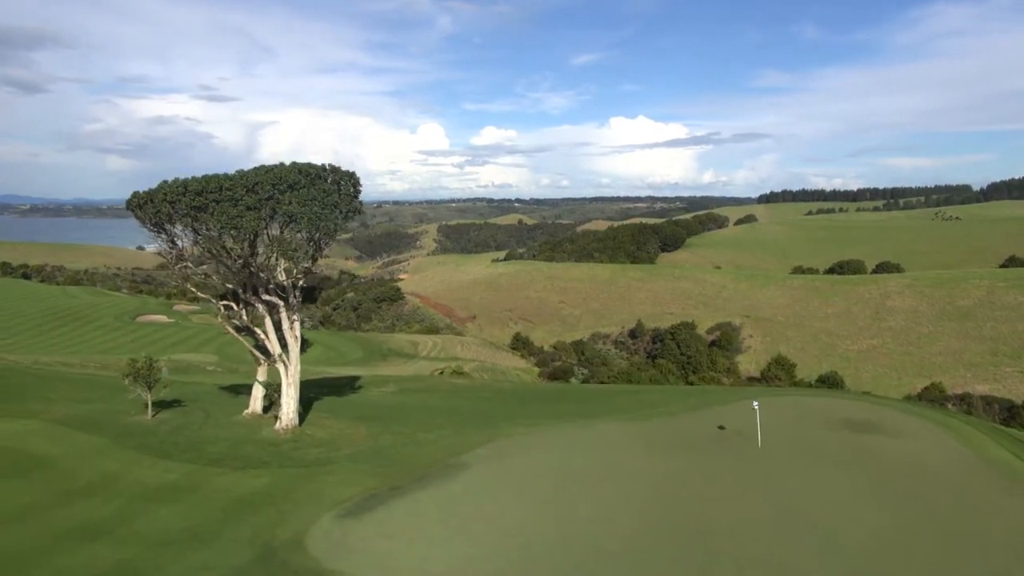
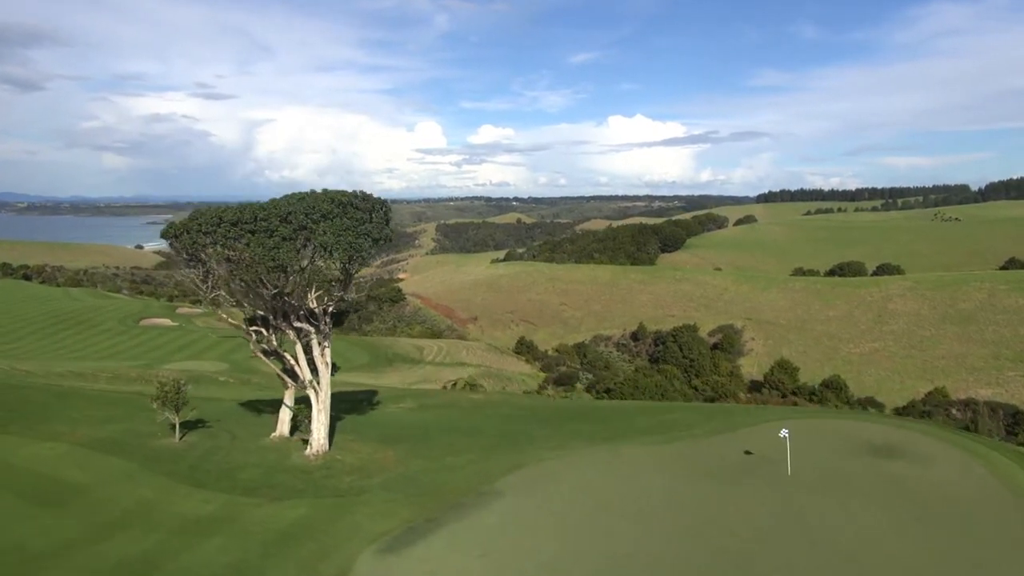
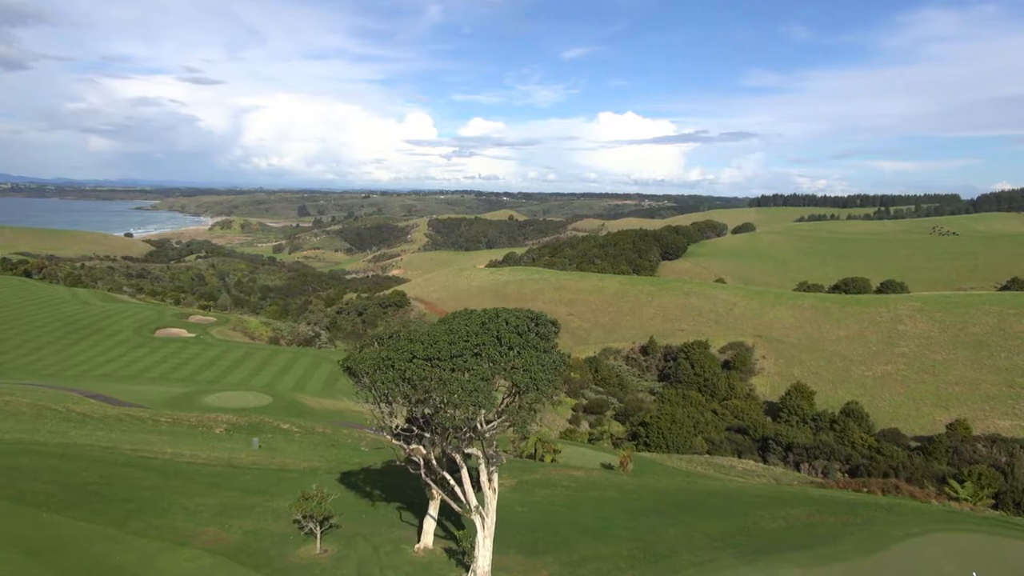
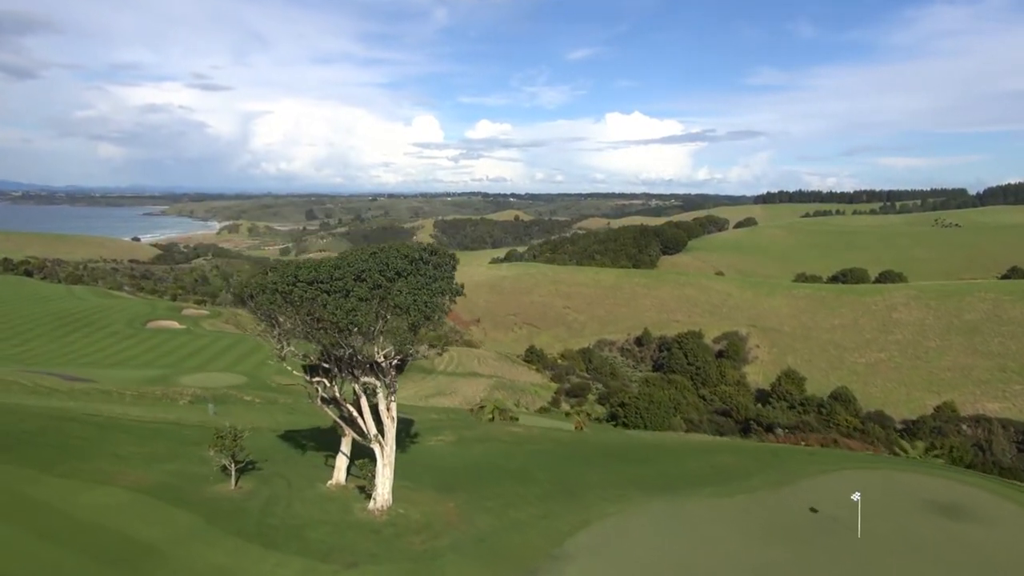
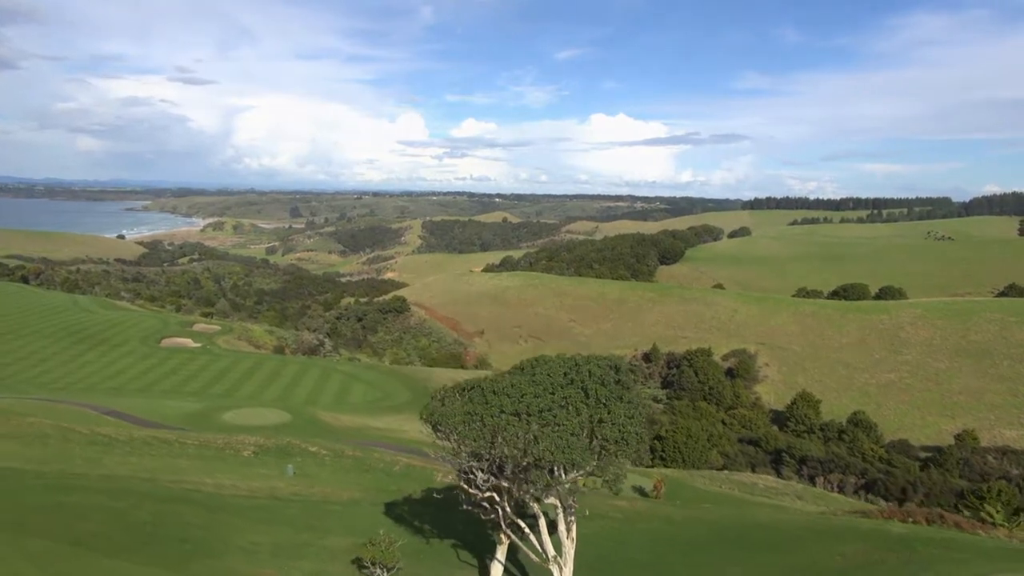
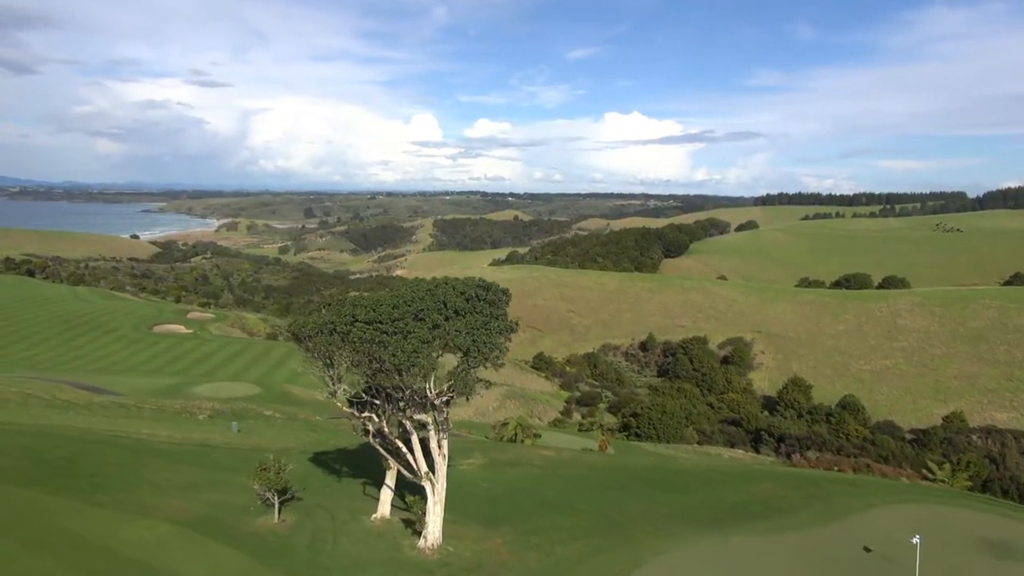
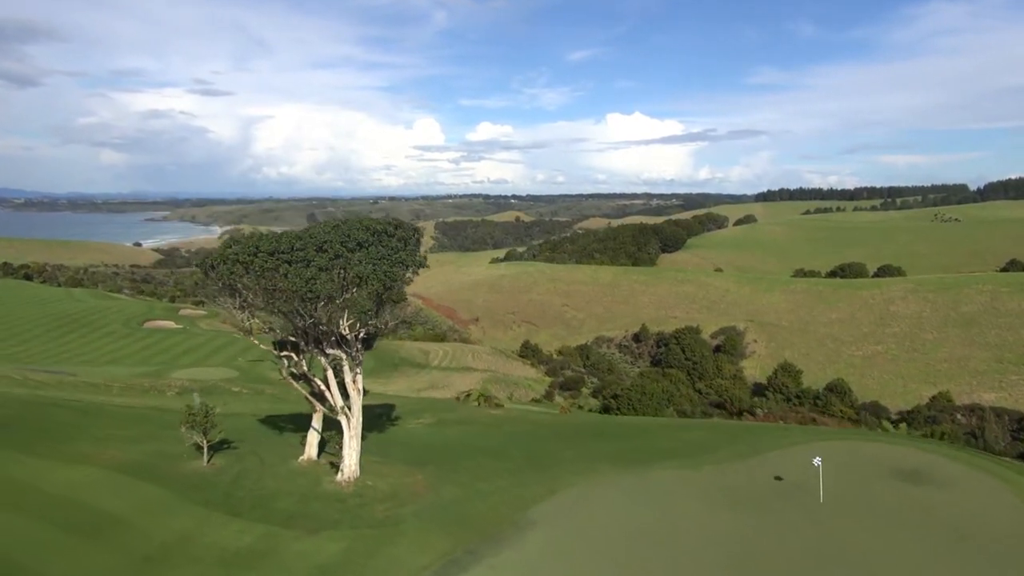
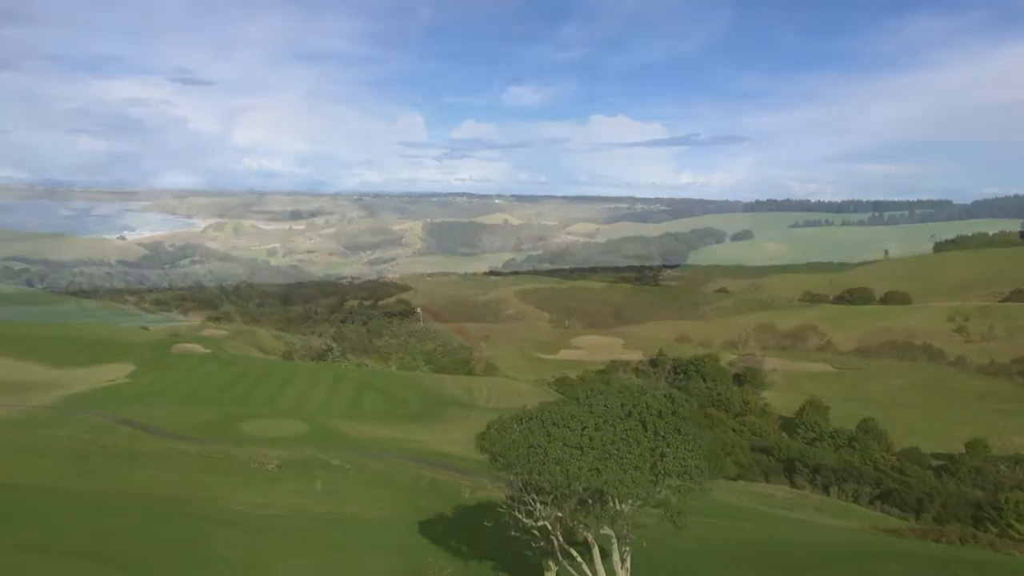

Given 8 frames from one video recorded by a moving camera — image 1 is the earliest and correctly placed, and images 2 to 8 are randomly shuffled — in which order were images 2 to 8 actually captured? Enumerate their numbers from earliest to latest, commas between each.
2, 7, 4, 6, 3, 5, 8
